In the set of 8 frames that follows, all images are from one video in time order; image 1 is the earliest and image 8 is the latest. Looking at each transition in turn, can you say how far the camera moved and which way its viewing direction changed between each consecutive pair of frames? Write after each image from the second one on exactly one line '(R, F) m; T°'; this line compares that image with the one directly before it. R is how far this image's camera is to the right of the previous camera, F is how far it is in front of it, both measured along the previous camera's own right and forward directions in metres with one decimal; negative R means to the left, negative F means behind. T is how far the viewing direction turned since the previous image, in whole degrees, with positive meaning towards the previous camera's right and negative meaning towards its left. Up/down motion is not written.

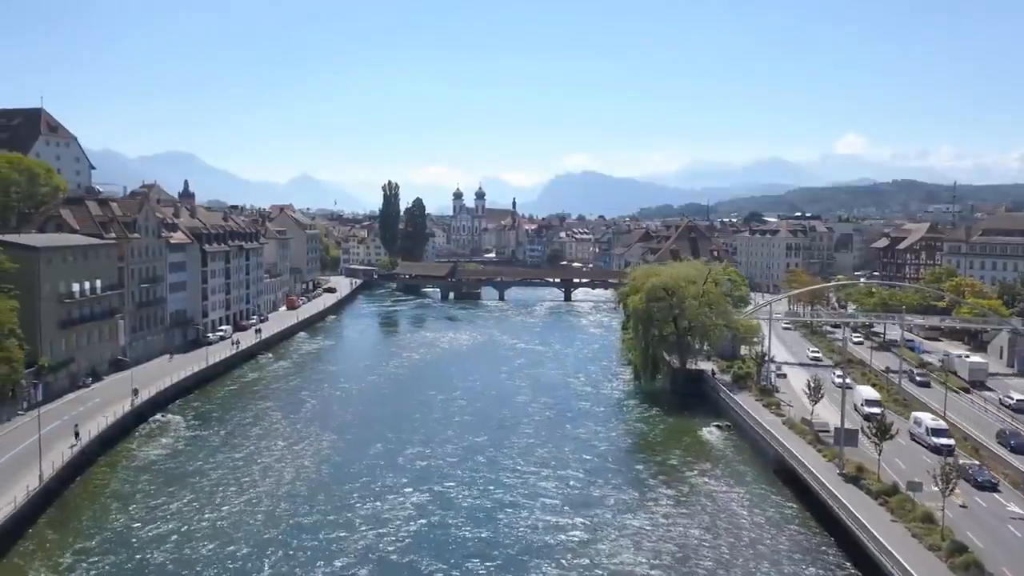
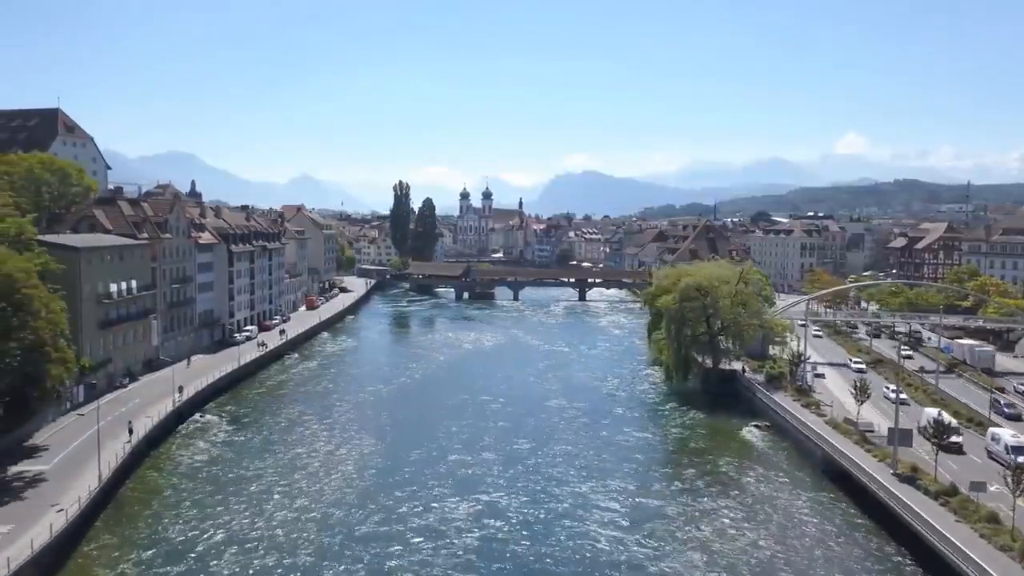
(-1.9, +0.1) m; 0°
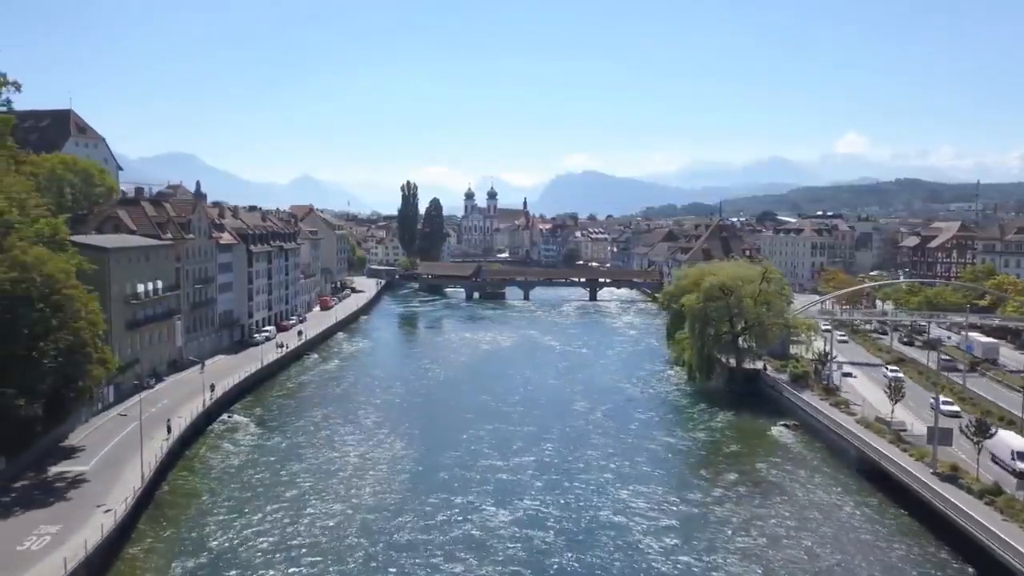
(-1.3, +0.1) m; 0°
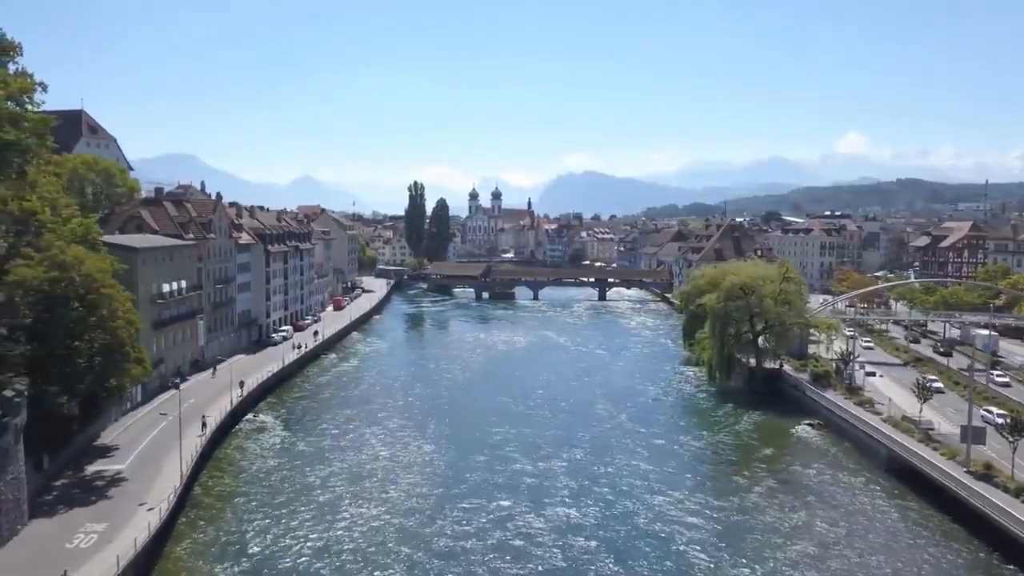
(-1.2, -0.1) m; 0°
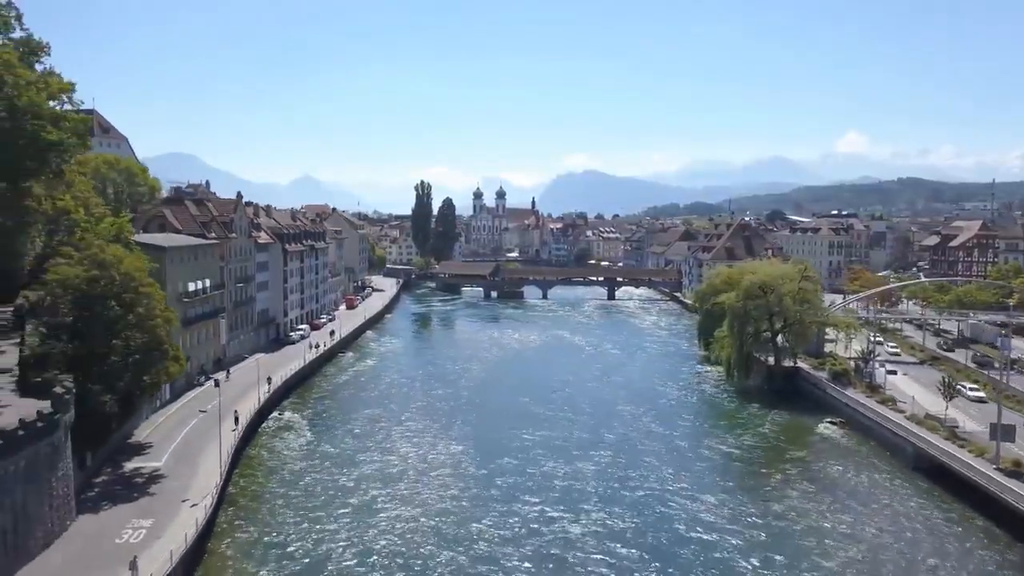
(-1.2, -0.2) m; 0°
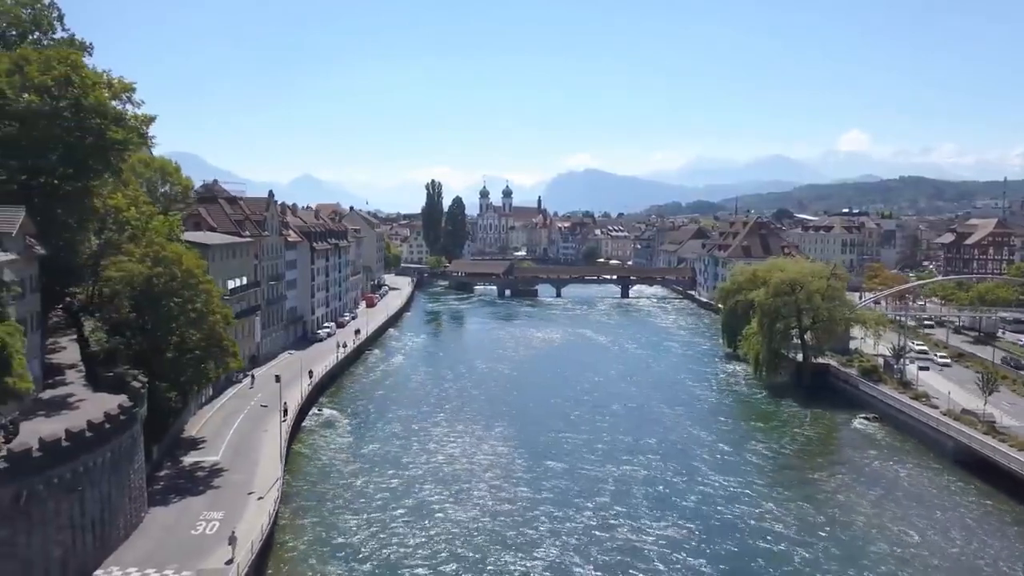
(-1.8, -0.4) m; 0°
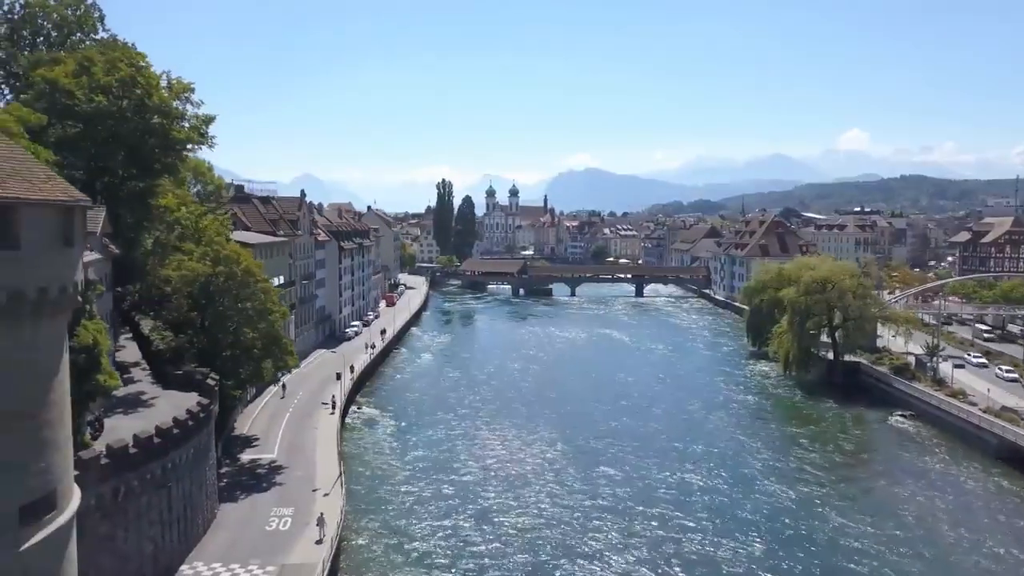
(-1.9, -0.2) m; 0°
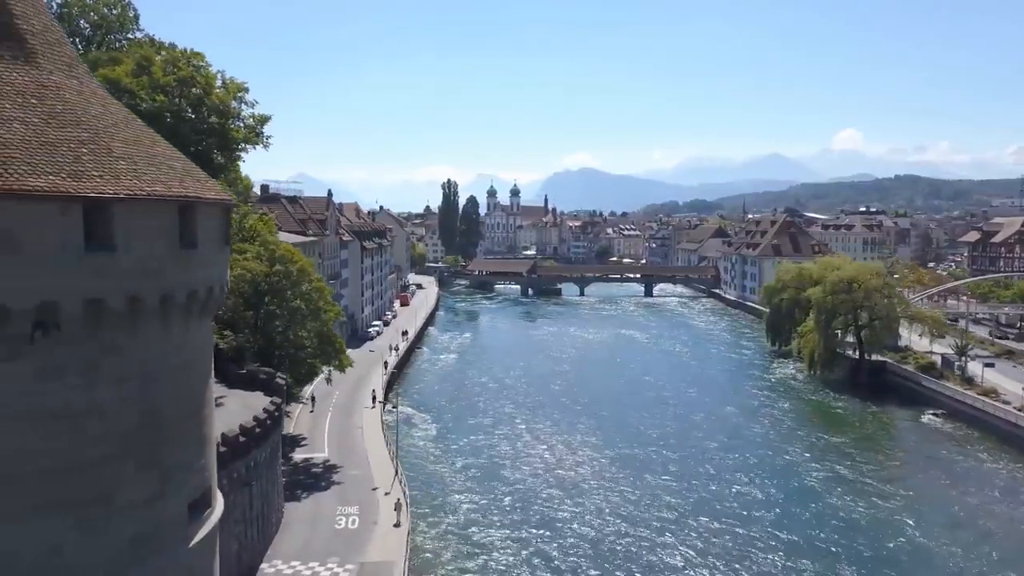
(-2.0, -0.1) m; 0°
